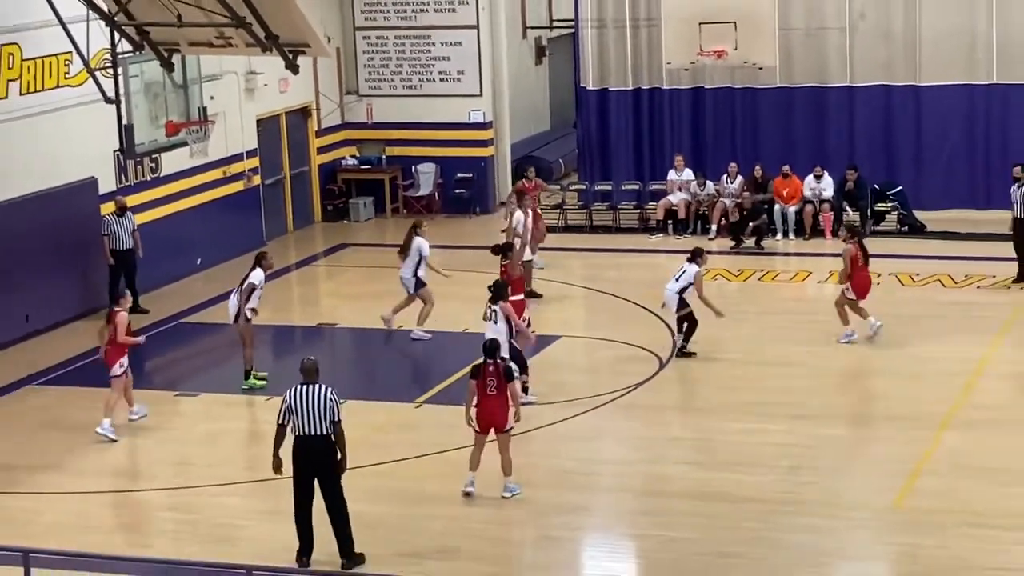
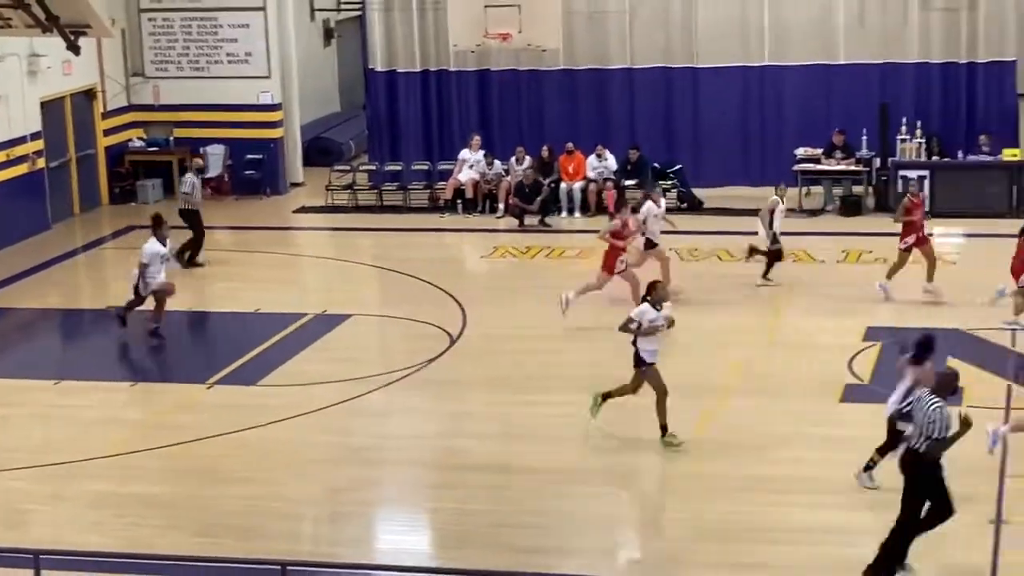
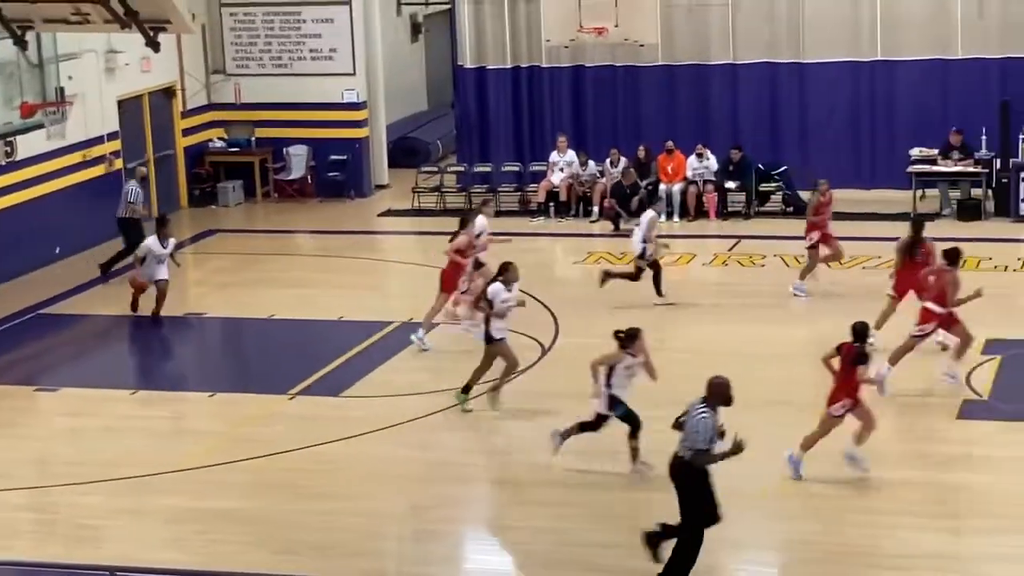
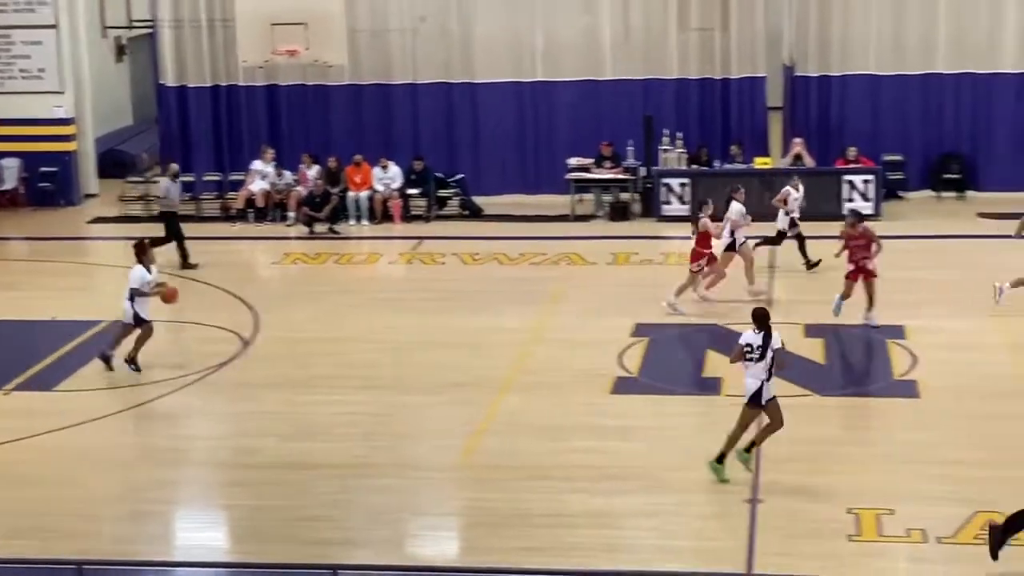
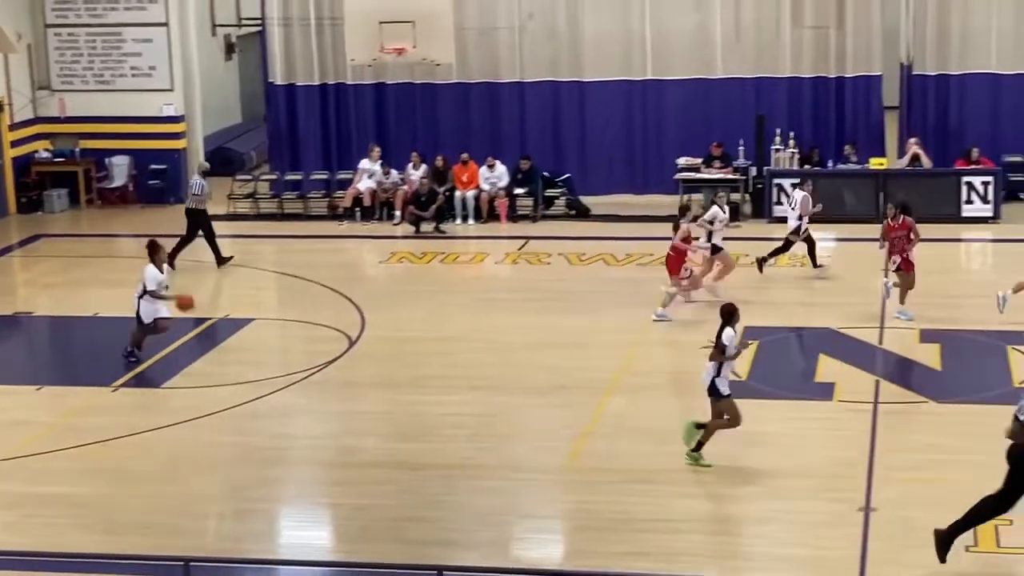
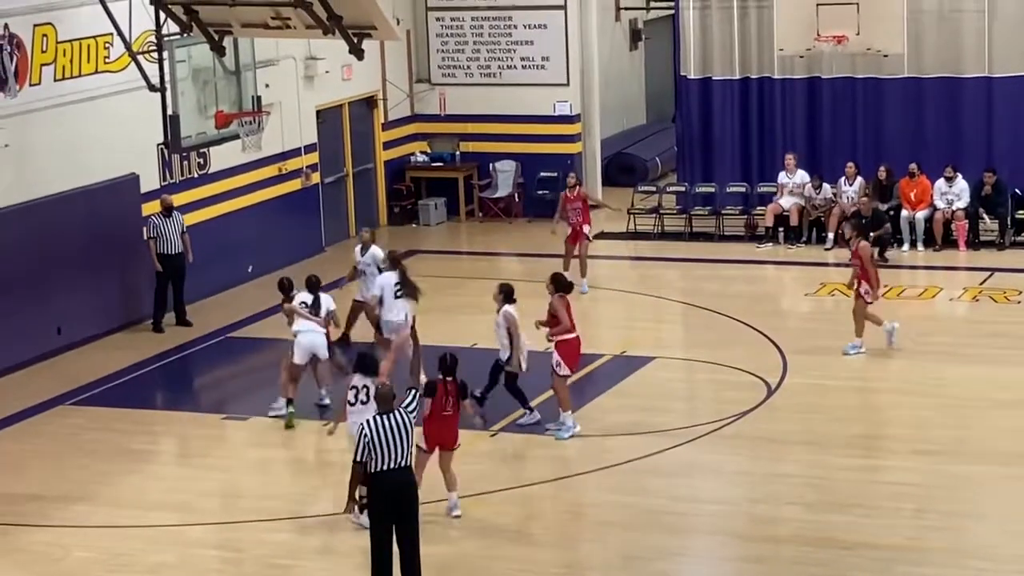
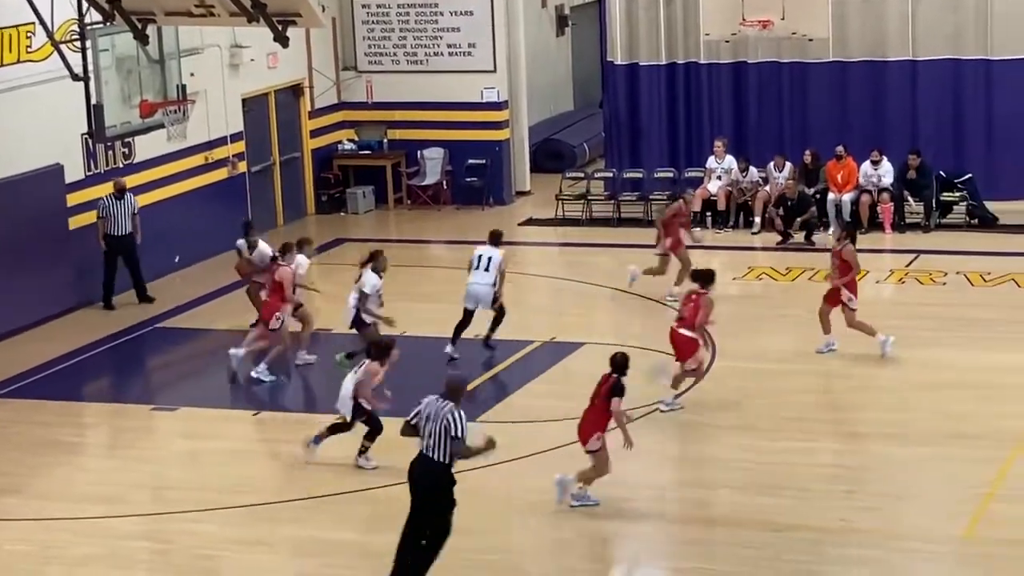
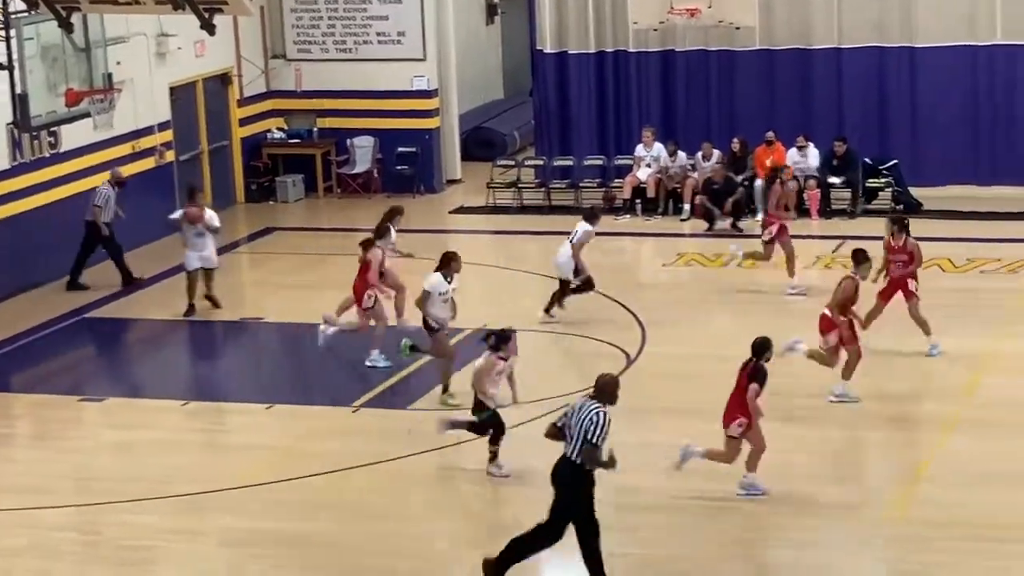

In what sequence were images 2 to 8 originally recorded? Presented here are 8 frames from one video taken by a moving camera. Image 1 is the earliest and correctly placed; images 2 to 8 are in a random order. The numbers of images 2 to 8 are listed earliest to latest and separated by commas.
6, 7, 8, 3, 2, 5, 4
